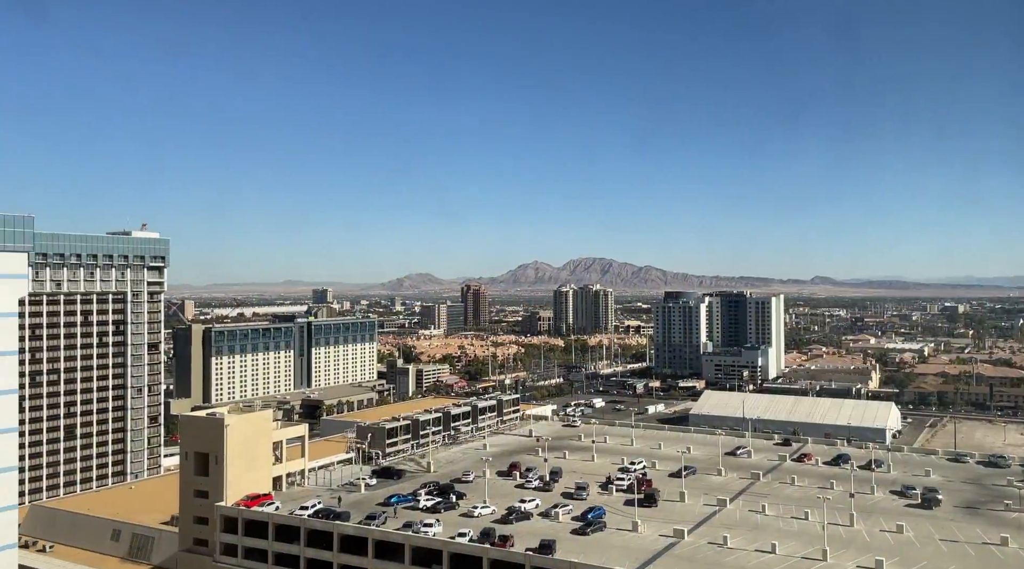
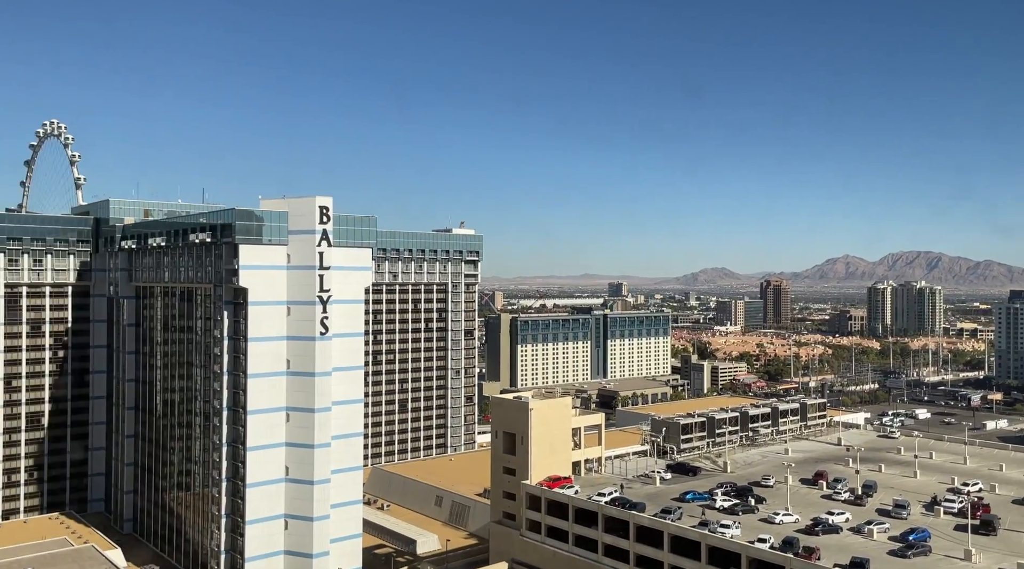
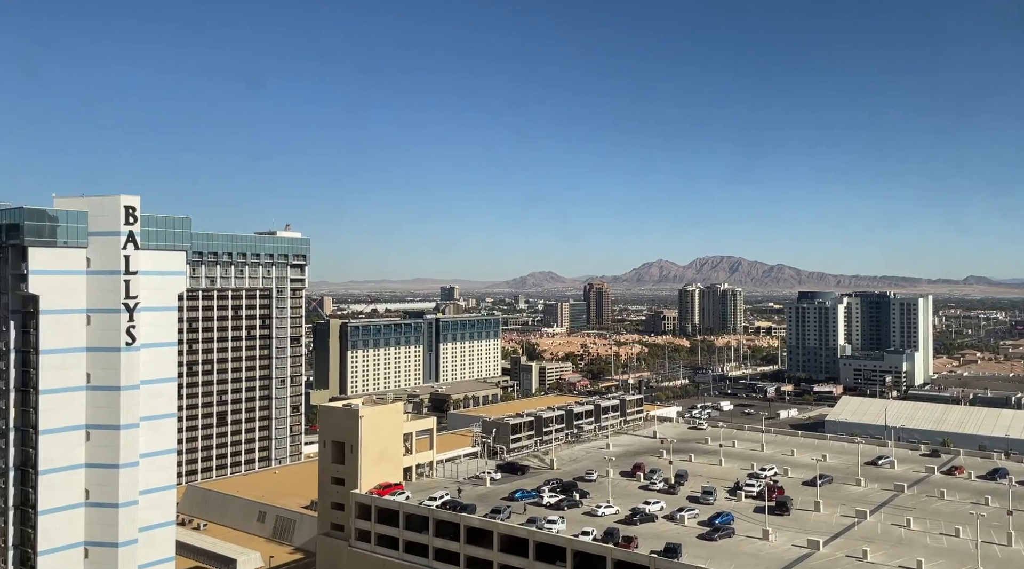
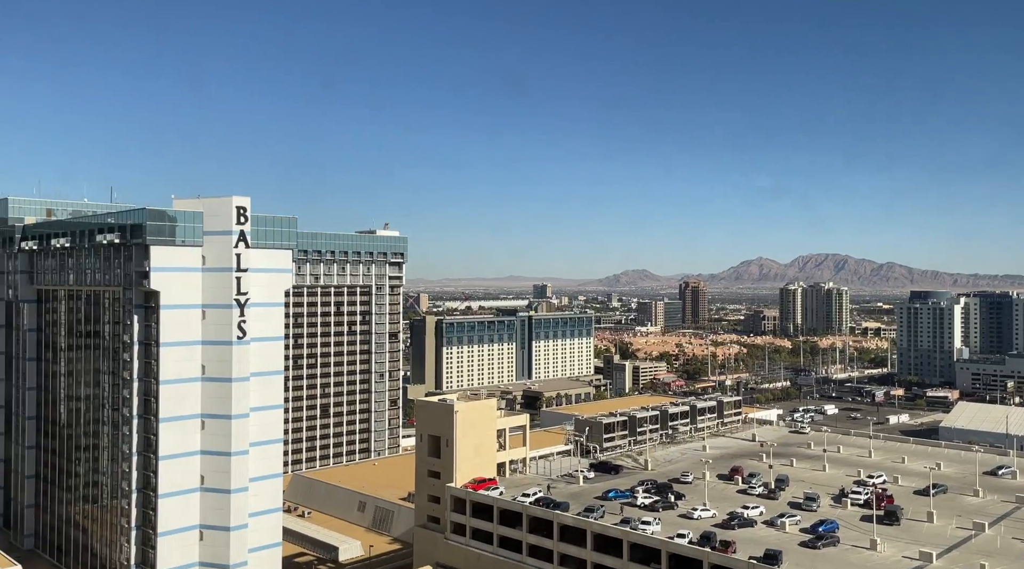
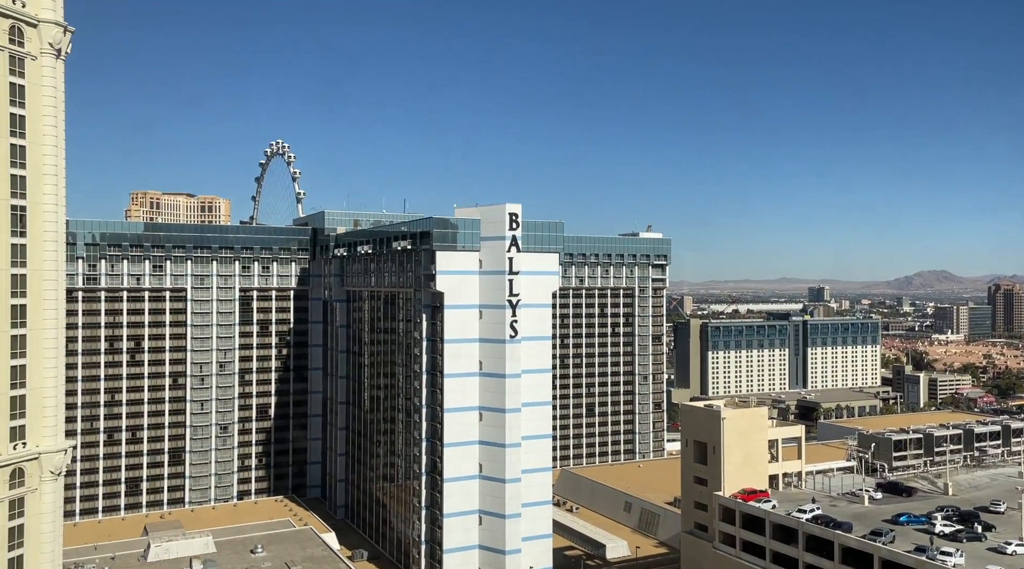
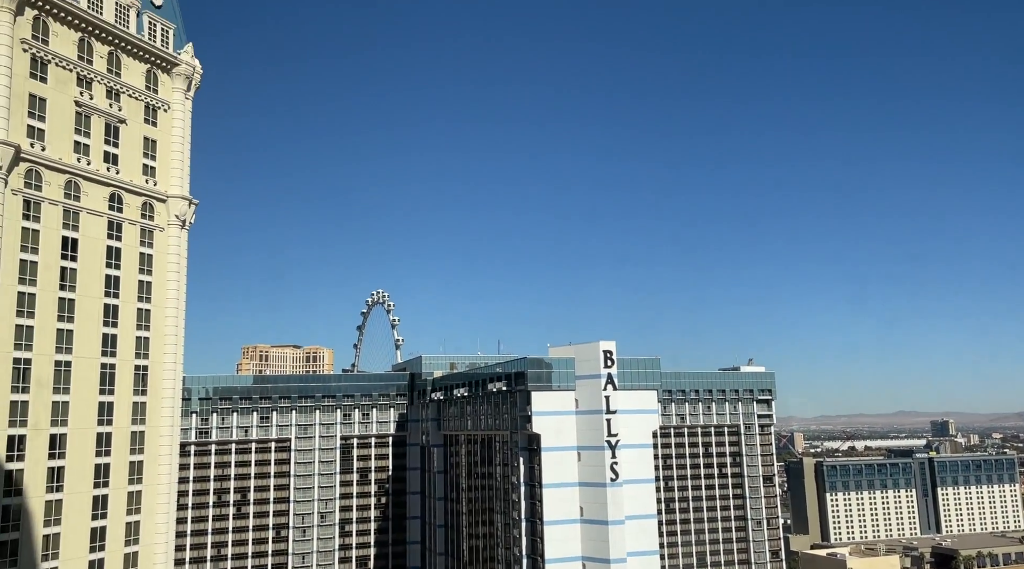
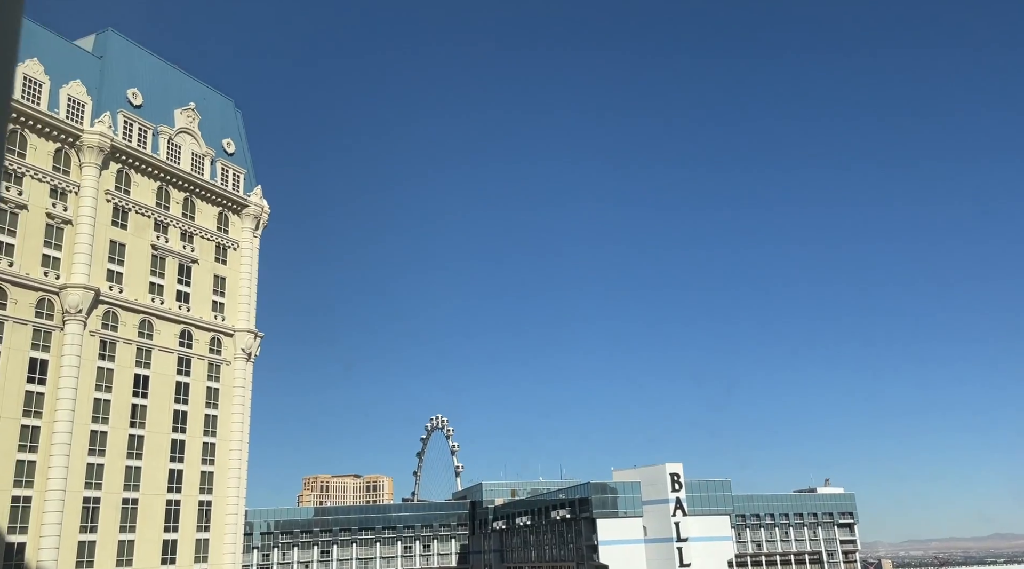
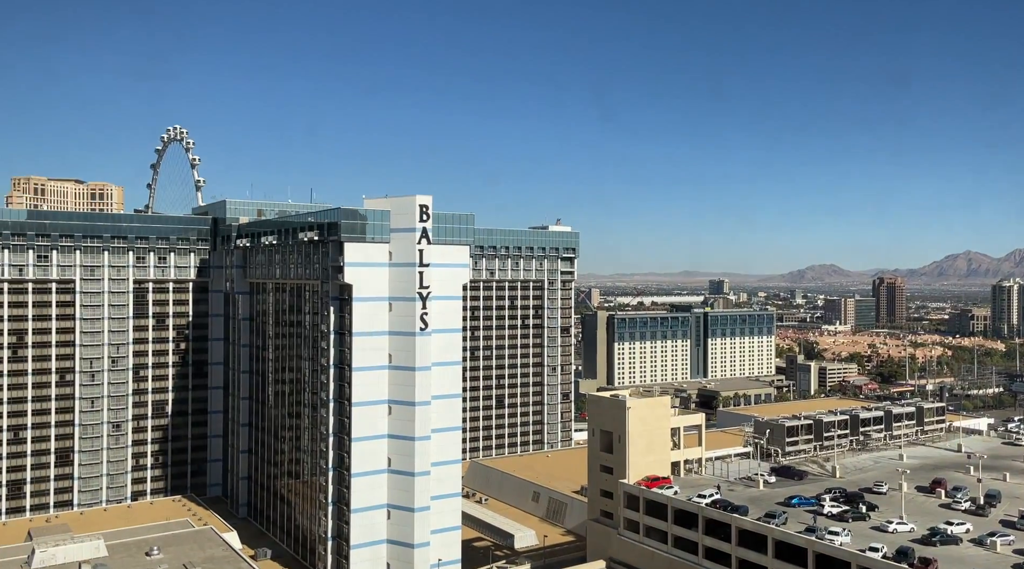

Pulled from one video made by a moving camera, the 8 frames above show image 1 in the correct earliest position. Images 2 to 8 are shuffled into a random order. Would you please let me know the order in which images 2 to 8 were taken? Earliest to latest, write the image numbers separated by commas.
3, 4, 2, 8, 5, 6, 7
